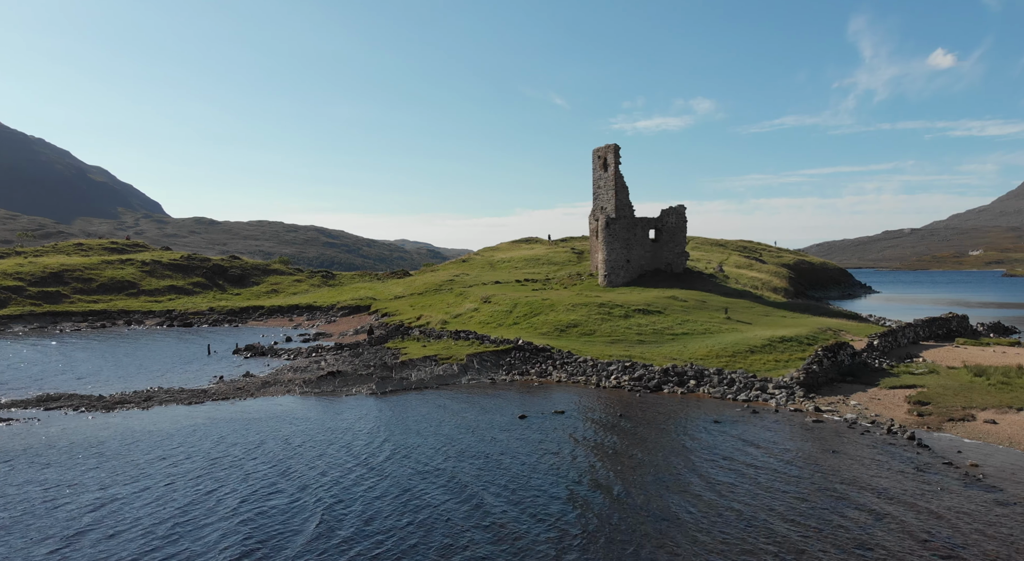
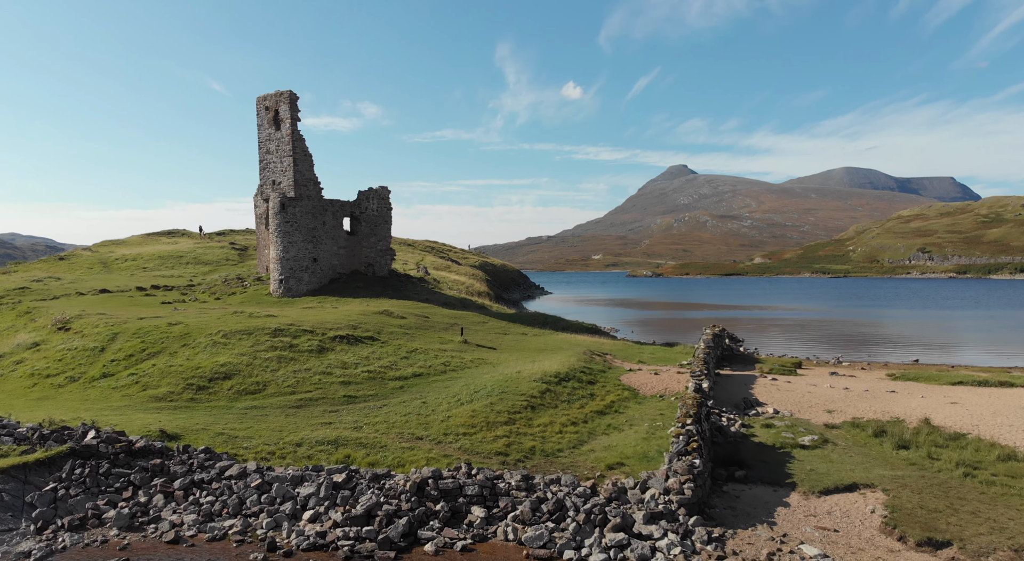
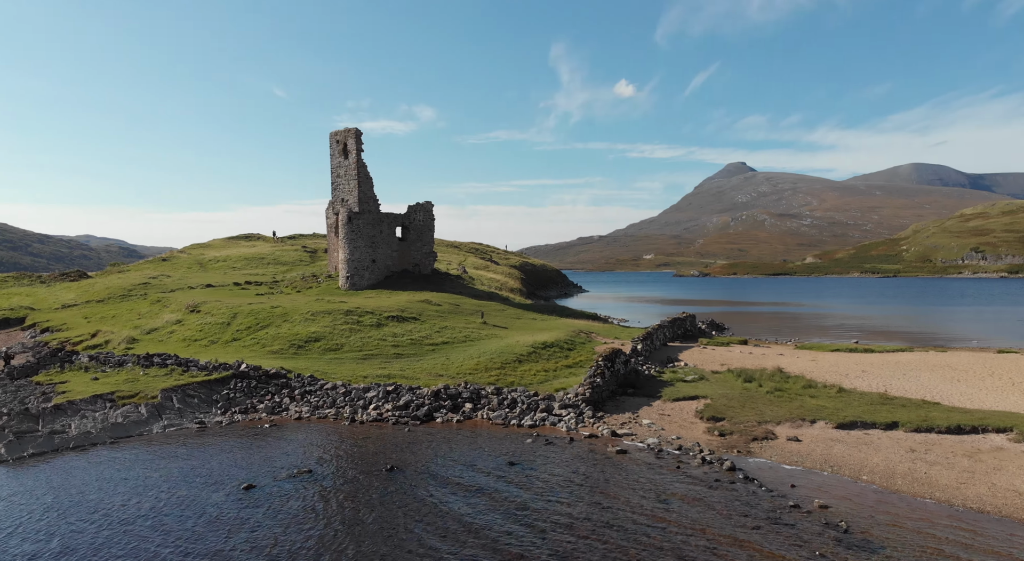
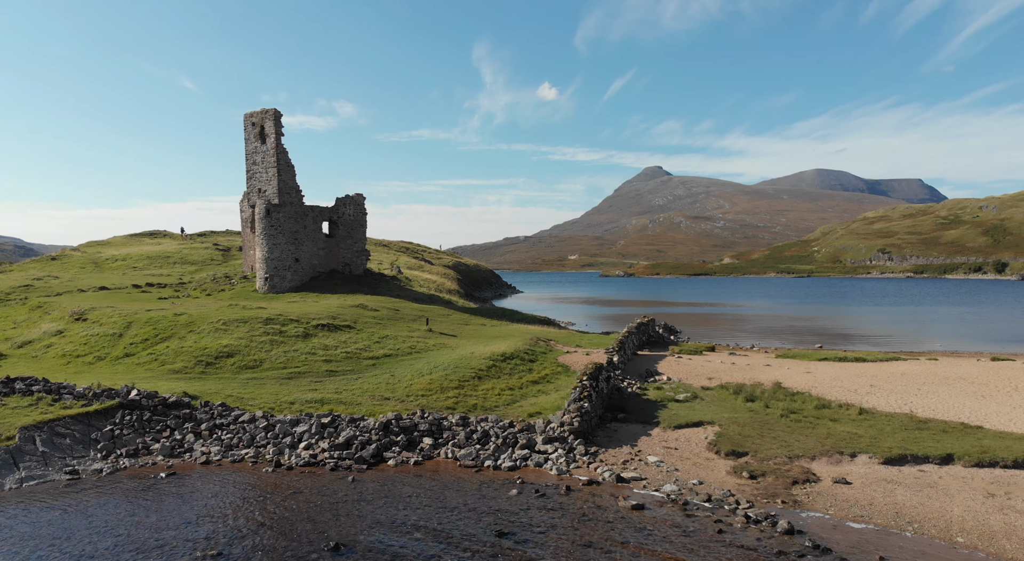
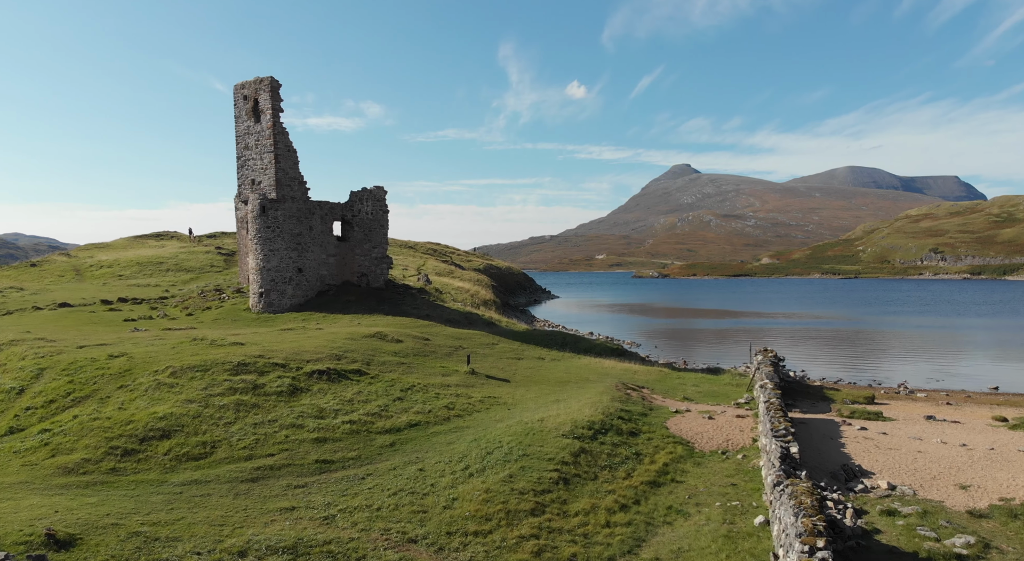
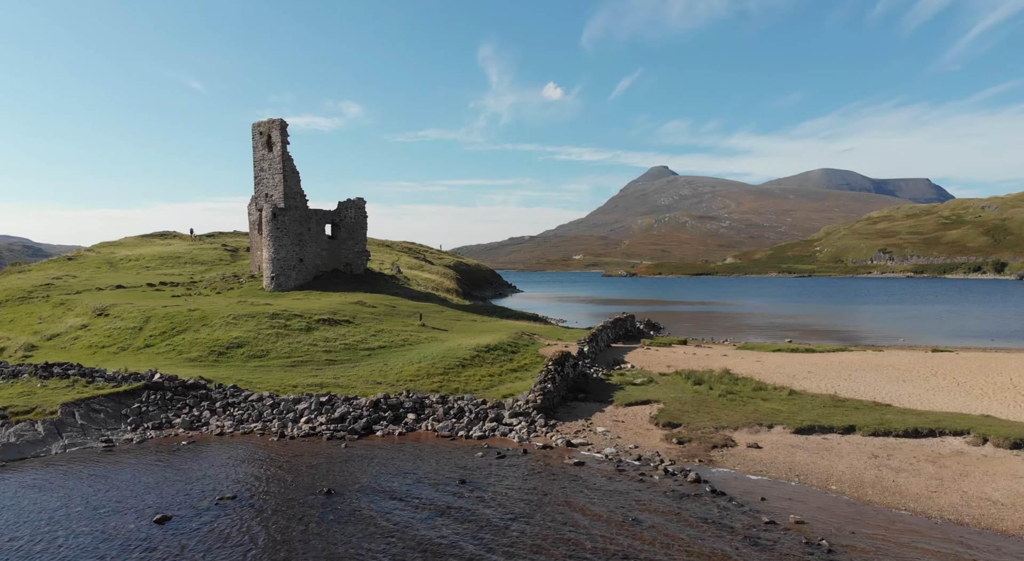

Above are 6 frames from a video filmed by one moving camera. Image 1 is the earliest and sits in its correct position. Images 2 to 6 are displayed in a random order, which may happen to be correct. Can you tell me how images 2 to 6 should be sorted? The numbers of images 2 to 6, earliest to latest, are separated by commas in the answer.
3, 6, 4, 2, 5
